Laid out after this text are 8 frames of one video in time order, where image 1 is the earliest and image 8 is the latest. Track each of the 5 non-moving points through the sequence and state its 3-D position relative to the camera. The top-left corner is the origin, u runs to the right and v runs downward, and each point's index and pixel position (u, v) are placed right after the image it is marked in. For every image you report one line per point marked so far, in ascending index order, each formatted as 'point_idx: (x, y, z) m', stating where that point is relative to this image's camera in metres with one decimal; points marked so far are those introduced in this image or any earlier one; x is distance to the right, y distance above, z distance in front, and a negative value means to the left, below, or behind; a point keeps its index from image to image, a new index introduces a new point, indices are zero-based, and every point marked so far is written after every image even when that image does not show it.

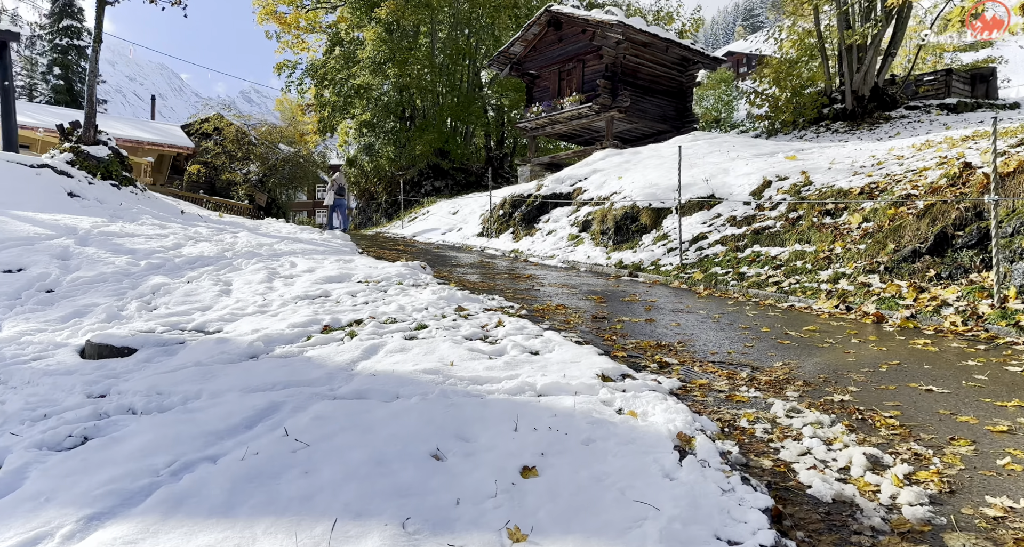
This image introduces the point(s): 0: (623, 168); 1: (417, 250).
0: (+2.8, +2.7, +15.4) m
1: (-2.3, +0.5, +15.0) m
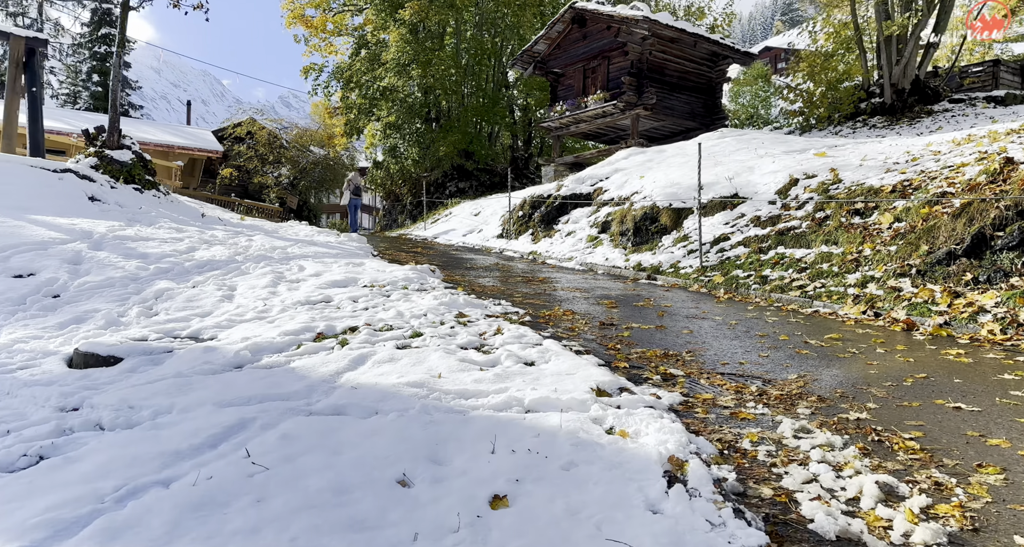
0: (+3.3, +2.6, +15.0) m
1: (-1.9, +0.5, +14.9) m
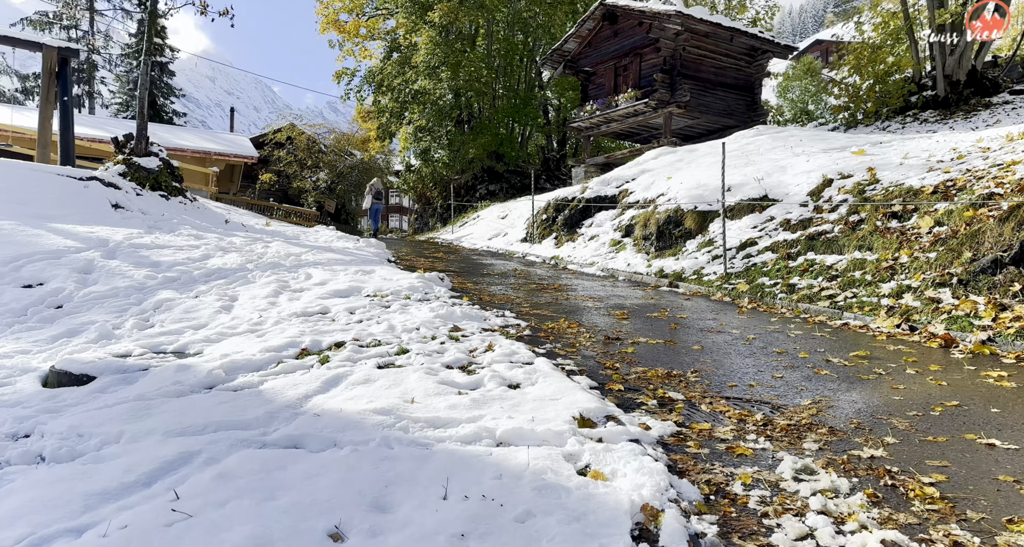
0: (+3.8, +2.5, +14.5) m
1: (-1.3, +0.4, +14.7) m
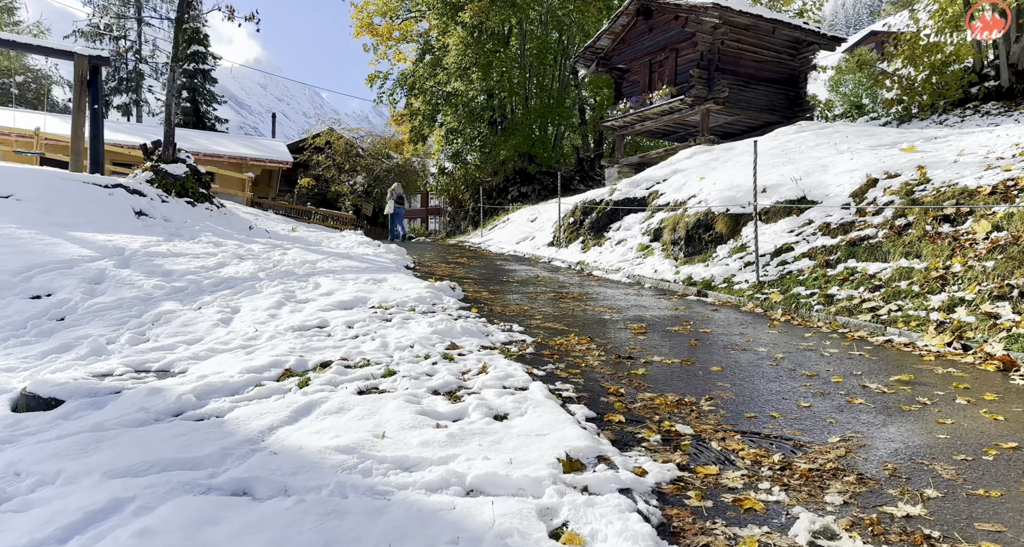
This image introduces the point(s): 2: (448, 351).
0: (+4.4, +2.4, +13.8) m
1: (-0.7, +0.3, +14.4) m
2: (-0.5, -0.7, +5.2) m
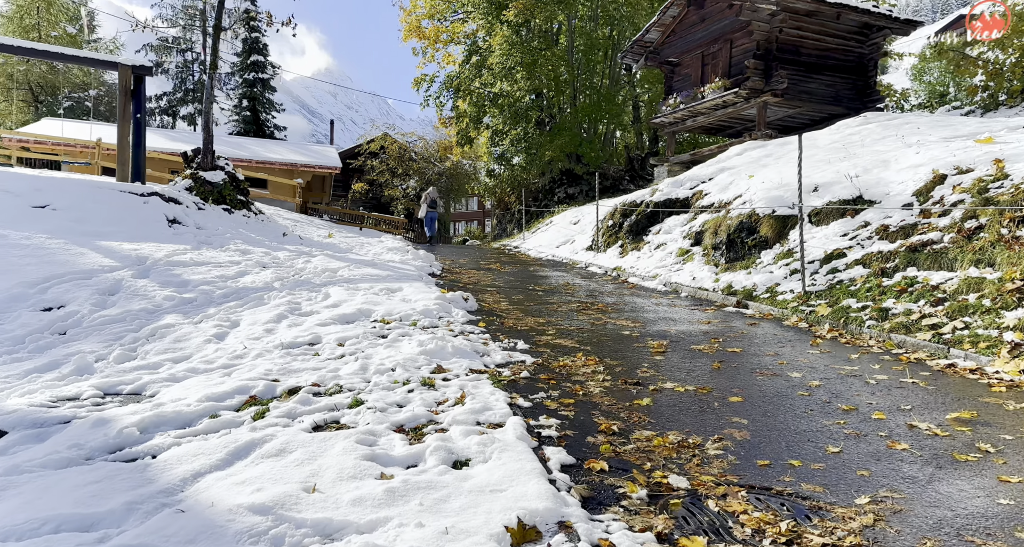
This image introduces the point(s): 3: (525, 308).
0: (+5.1, +2.3, +12.9) m
1: (+0.1, +0.1, +13.9) m
2: (-0.6, -0.8, +4.7) m
3: (+0.2, -0.5, +8.4) m
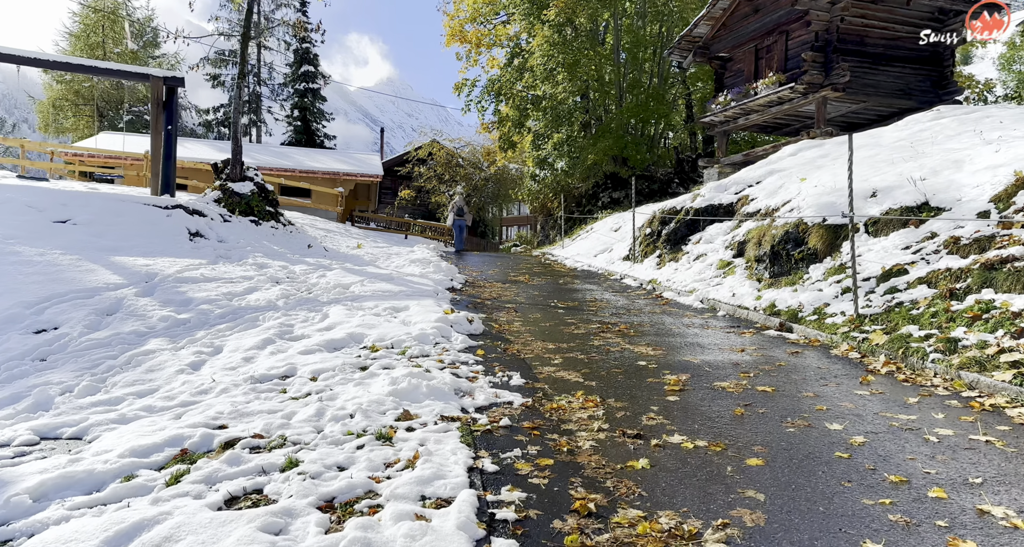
0: (+5.7, +2.0, +11.7) m
1: (+0.7, -0.1, +13.1) m
2: (-0.8, -1.0, +4.1) m
3: (+0.4, -0.7, +7.7) m
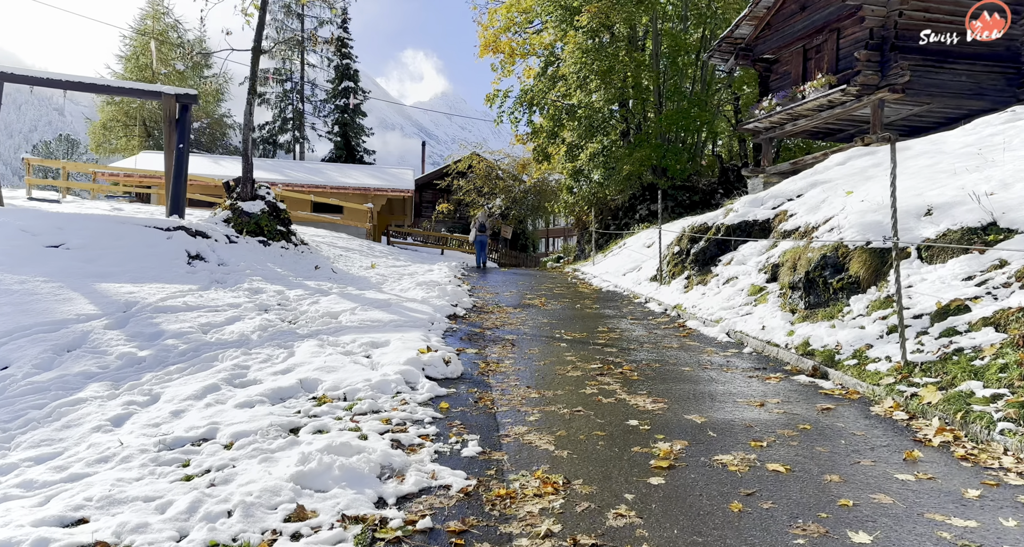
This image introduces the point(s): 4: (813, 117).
0: (+5.8, +1.6, +10.3) m
1: (+1.0, -0.6, +12.2) m
2: (-1.2, -1.3, +3.2) m
3: (+0.2, -1.1, +6.7) m
4: (+9.0, +4.8, +18.6) m
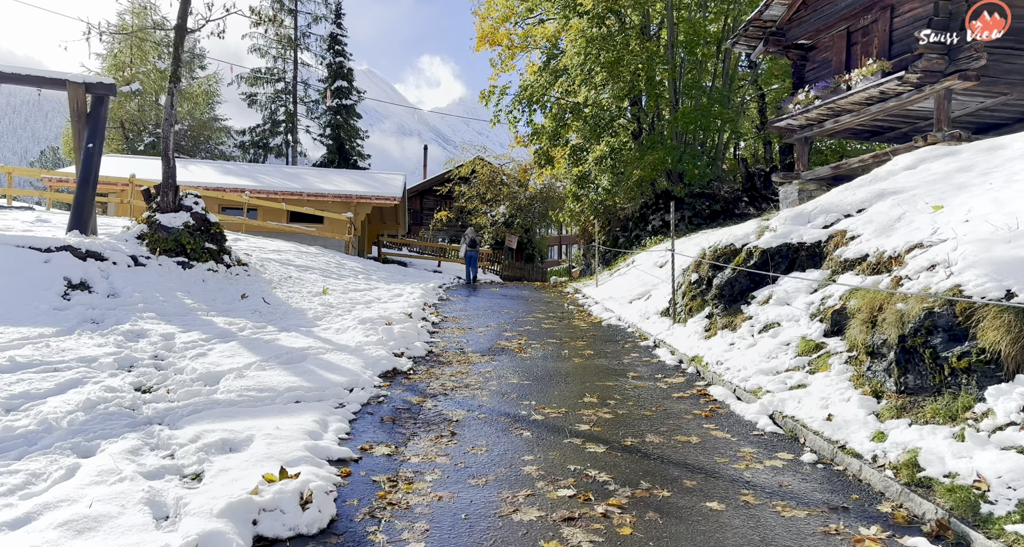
0: (+5.3, +1.1, +7.6) m
1: (+0.6, -1.1, +9.5) m
2: (-1.9, -1.8, +0.6) m
3: (-0.4, -1.6, +4.1) m
4: (+8.7, +4.1, +15.7) m
